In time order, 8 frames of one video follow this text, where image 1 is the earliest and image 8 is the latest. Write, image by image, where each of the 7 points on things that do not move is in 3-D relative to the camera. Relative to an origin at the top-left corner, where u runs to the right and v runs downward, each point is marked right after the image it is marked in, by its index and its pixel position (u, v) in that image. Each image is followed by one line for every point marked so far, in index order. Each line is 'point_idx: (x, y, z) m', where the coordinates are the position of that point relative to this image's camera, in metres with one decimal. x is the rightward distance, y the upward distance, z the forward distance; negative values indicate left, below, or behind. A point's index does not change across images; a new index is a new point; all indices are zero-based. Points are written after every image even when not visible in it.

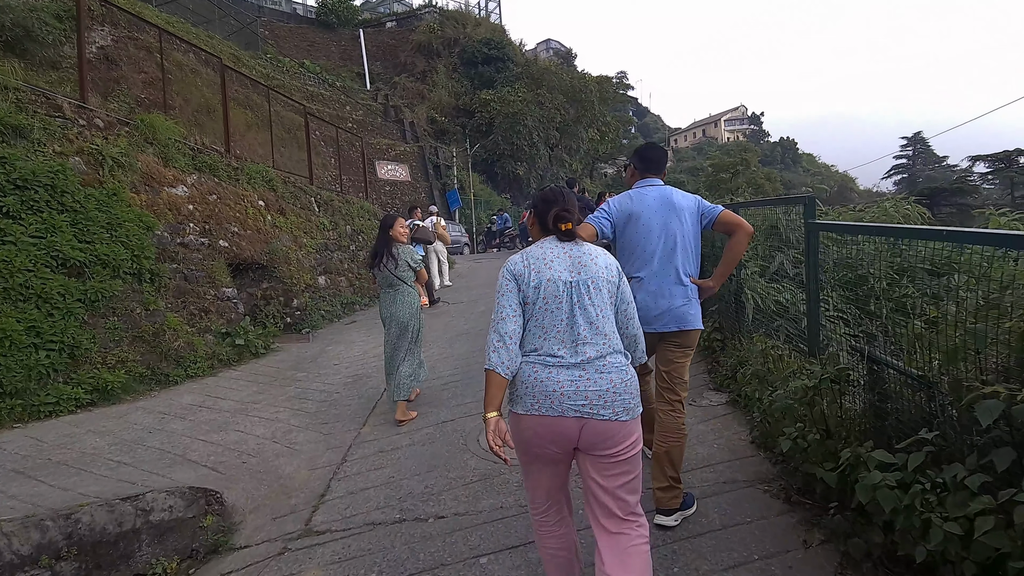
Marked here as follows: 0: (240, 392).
0: (-3.1, -1.2, +5.9) m
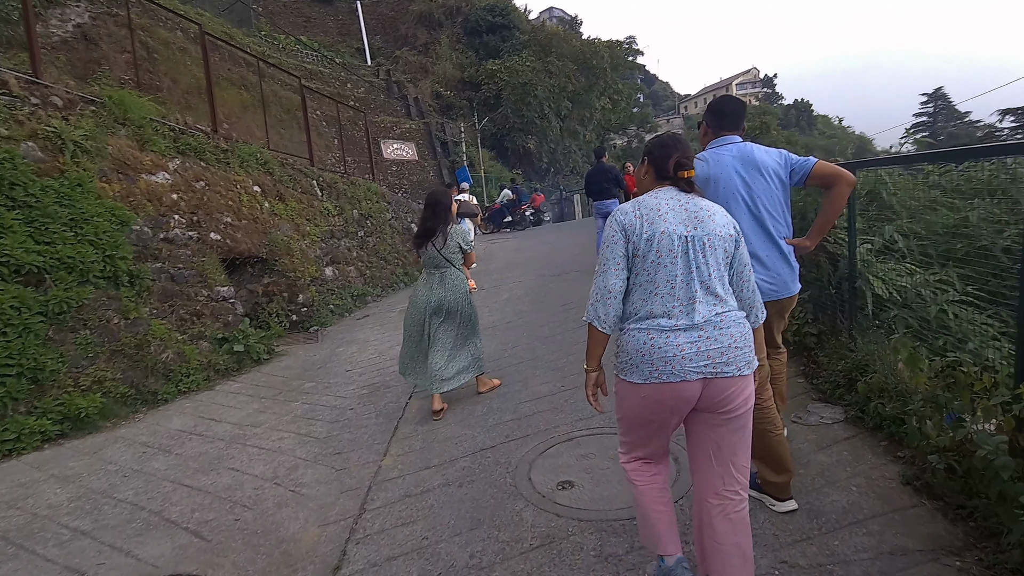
0: (-2.6, -1.2, +5.1) m
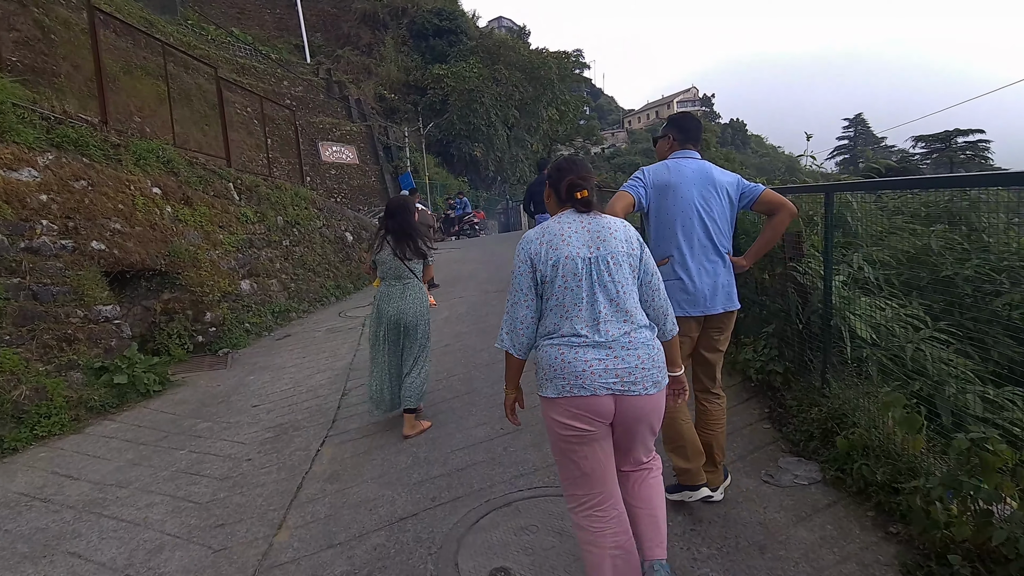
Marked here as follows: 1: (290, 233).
0: (-3.2, -1.4, +4.2) m
1: (-4.2, +1.0, +9.9) m
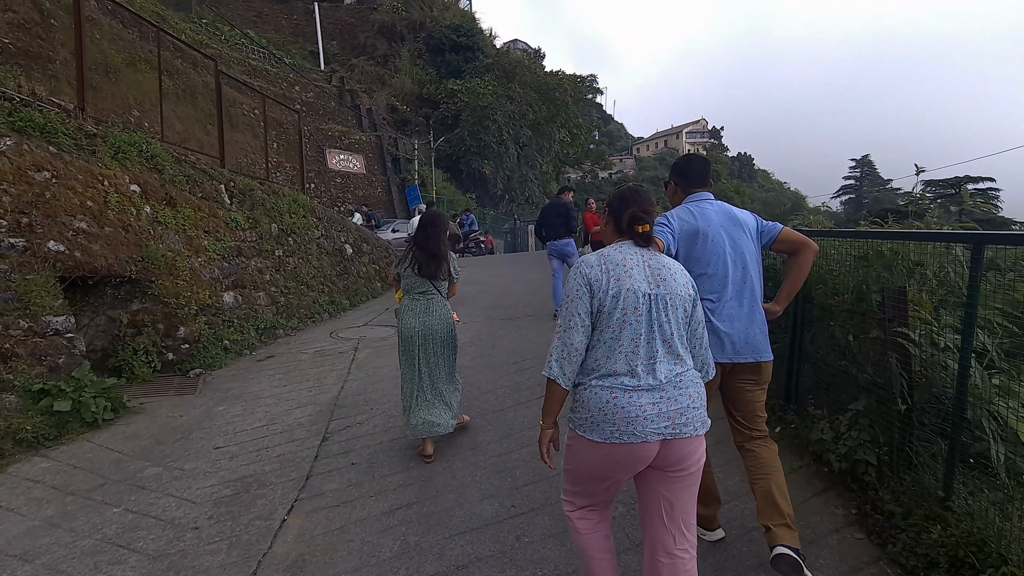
0: (-3.1, -1.5, +3.3) m
1: (-4.0, +0.8, +9.2) m
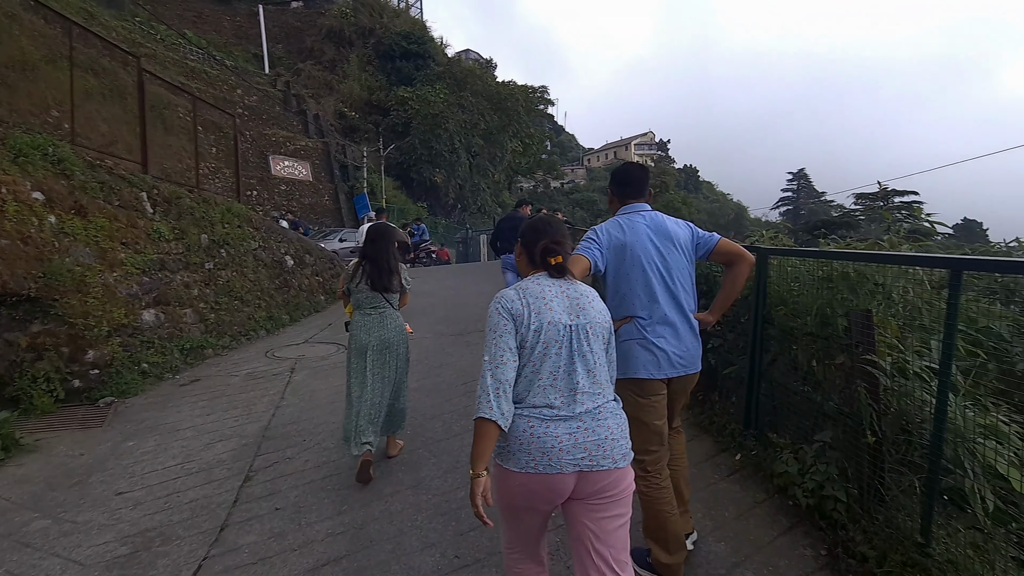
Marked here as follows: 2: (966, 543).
0: (-3.4, -1.6, +2.7) m
1: (-4.8, +0.6, +8.5) m
2: (+1.8, -1.0, +2.1) m
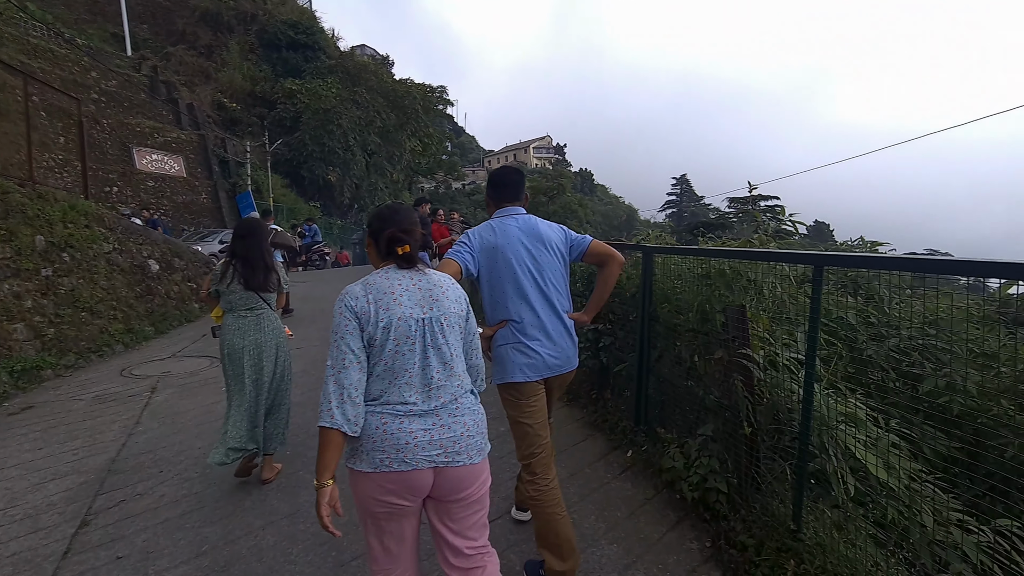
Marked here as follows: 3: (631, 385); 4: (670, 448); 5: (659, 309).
0: (-3.9, -1.7, +1.9) m
1: (-6.3, +0.4, +7.3) m
2: (+1.3, -1.0, +2.2) m
3: (+0.8, -0.7, +3.7) m
4: (+0.9, -0.9, +3.1) m
5: (+0.9, -0.1, +3.3) m
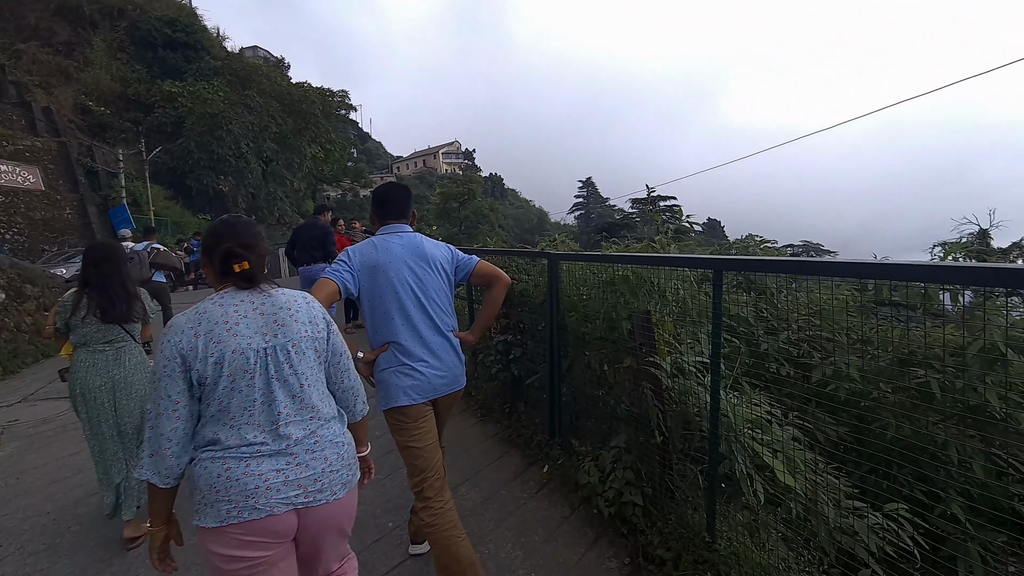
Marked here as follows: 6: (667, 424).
0: (-4.1, -2.0, +1.0) m
1: (-7.5, -0.1, +6.0) m
2: (+1.0, -1.0, +2.2) m
3: (+0.2, -0.7, +3.5) m
4: (+0.4, -1.0, +3.0) m
5: (+0.3, -0.2, +3.2) m
6: (+0.7, -0.6, +2.5) m
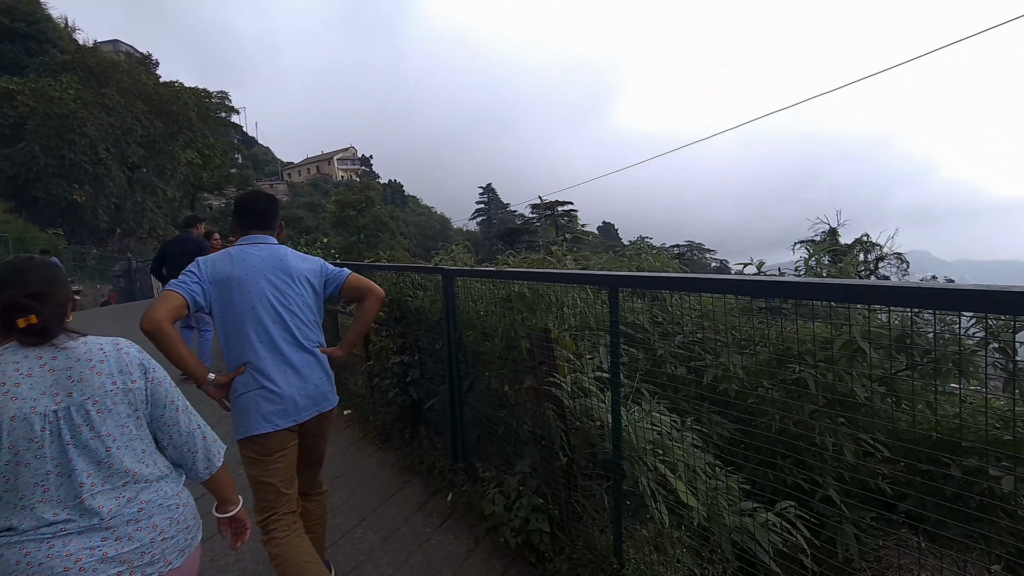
0: (-4.2, -2.2, +0.1) m
1: (-8.5, -0.5, +4.4) m
2: (+0.6, -1.1, +2.1) m
3: (-0.4, -0.8, +3.4) m
4: (-0.1, -1.1, +2.8) m
5: (-0.3, -0.3, +3.0) m
6: (+0.3, -0.7, +2.4) m
